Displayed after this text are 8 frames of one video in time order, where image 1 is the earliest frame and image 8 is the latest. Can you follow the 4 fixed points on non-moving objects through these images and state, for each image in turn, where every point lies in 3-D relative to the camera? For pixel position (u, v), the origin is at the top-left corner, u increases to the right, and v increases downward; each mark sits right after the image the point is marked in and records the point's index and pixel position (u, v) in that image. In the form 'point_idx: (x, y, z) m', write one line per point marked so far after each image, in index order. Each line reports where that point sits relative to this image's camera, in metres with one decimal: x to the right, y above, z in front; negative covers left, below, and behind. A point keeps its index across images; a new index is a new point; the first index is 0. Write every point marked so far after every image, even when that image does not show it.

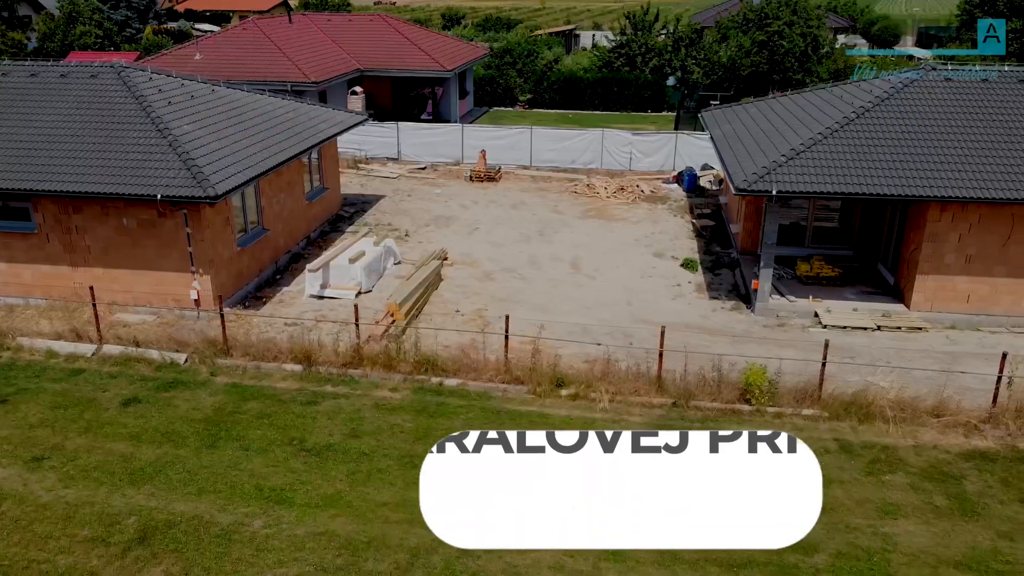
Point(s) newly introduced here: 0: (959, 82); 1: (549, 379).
0: (+9.8, +4.5, +17.8) m
1: (+0.6, -1.5, +13.2) m
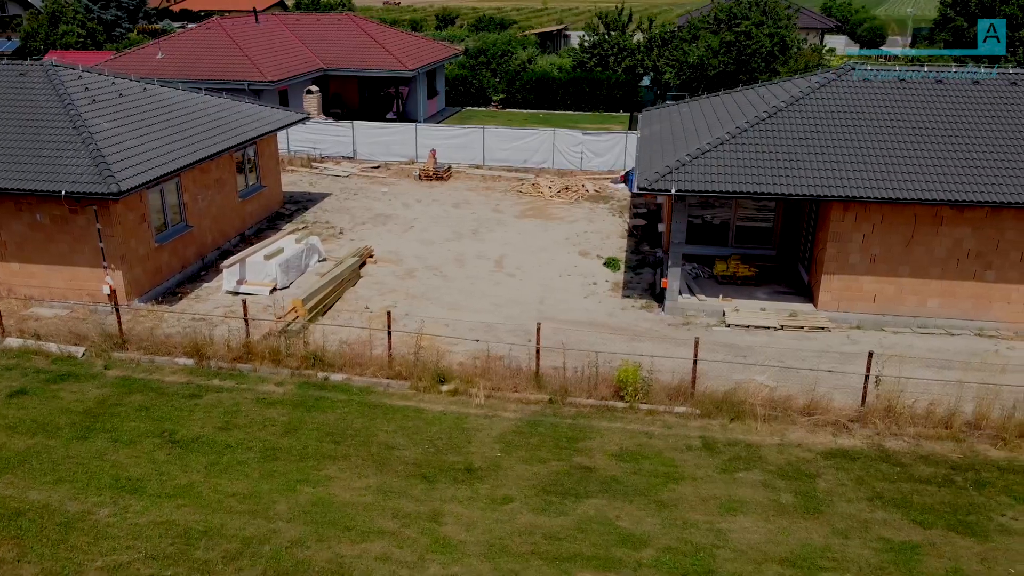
0: (+8.0, +4.5, +17.8) m
1: (-1.3, -1.4, +13.3) m
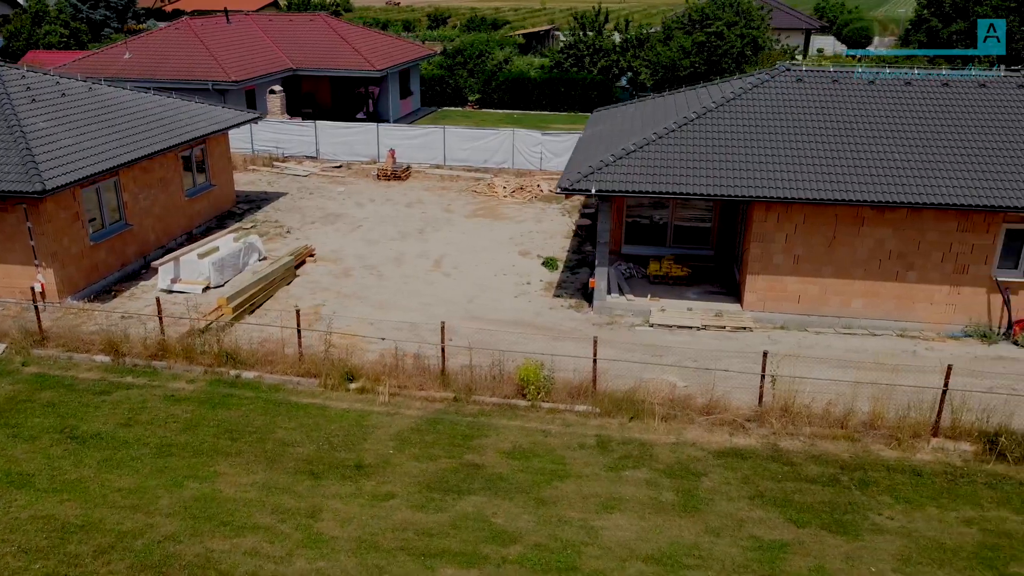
0: (+6.5, +4.5, +17.8) m
1: (-2.9, -1.4, +13.4) m
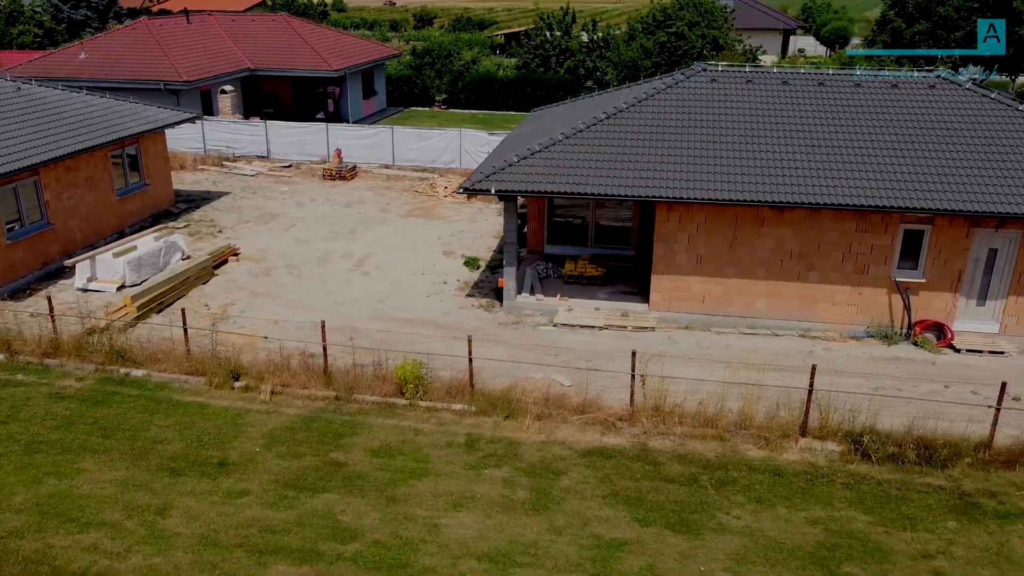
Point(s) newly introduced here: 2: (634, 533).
0: (+4.6, +4.5, +17.8) m
1: (-4.8, -1.4, +13.5) m
2: (+1.5, -3.1, +10.1) m
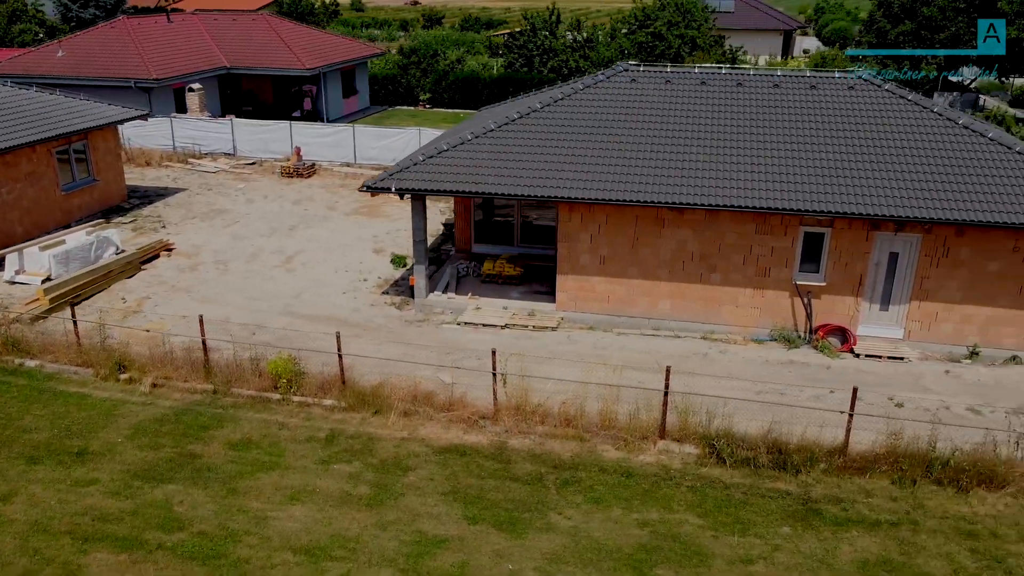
0: (+2.8, +4.5, +17.8) m
1: (-6.8, -1.3, +13.8) m
2: (-0.7, -3.0, +10.2) m
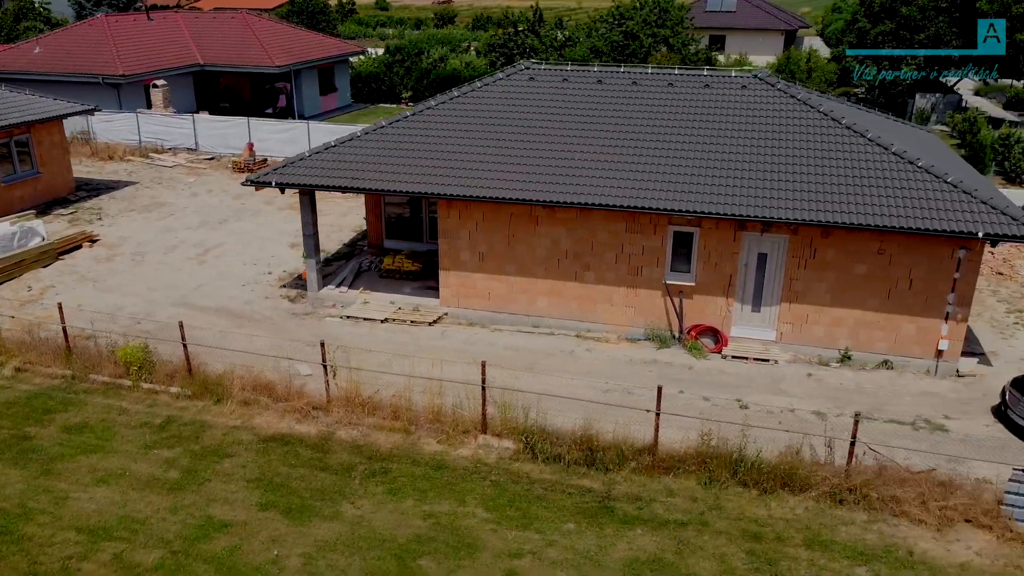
0: (+0.6, +4.5, +17.8) m
1: (-9.4, -1.1, +14.3) m
2: (-3.4, -2.9, +10.4) m
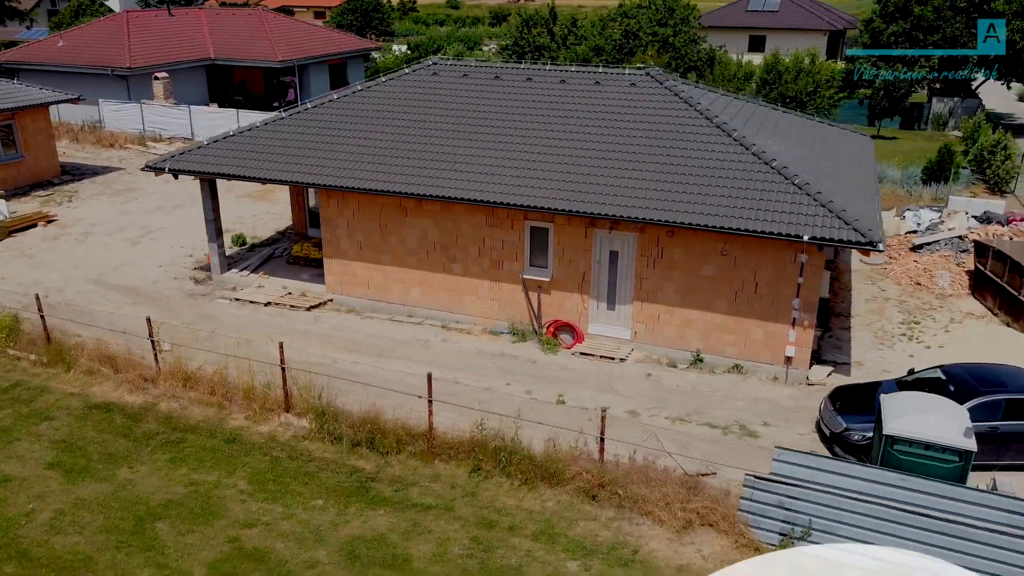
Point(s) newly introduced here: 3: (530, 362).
0: (-1.6, +4.7, +18.1) m
1: (-12.1, -0.5, +15.7) m
2: (-6.7, -2.6, +11.2) m
3: (+0.3, -1.3, +14.7) m
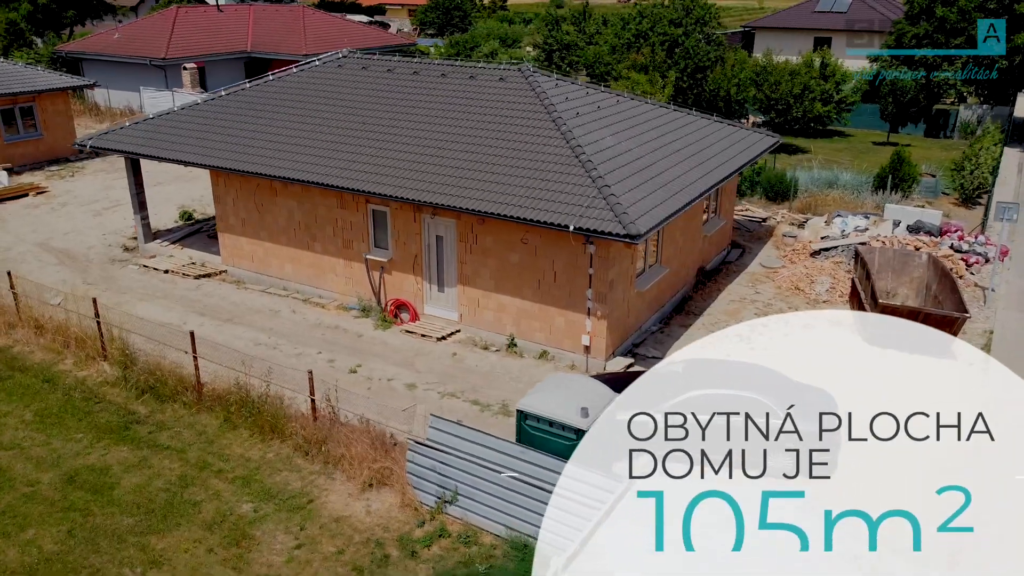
0: (-4.1, +5.2, +19.4) m
1: (-15.1, +0.7, +18.6) m
2: (-10.5, -1.7, +13.3) m
3: (-3.0, -0.9, +15.7) m
